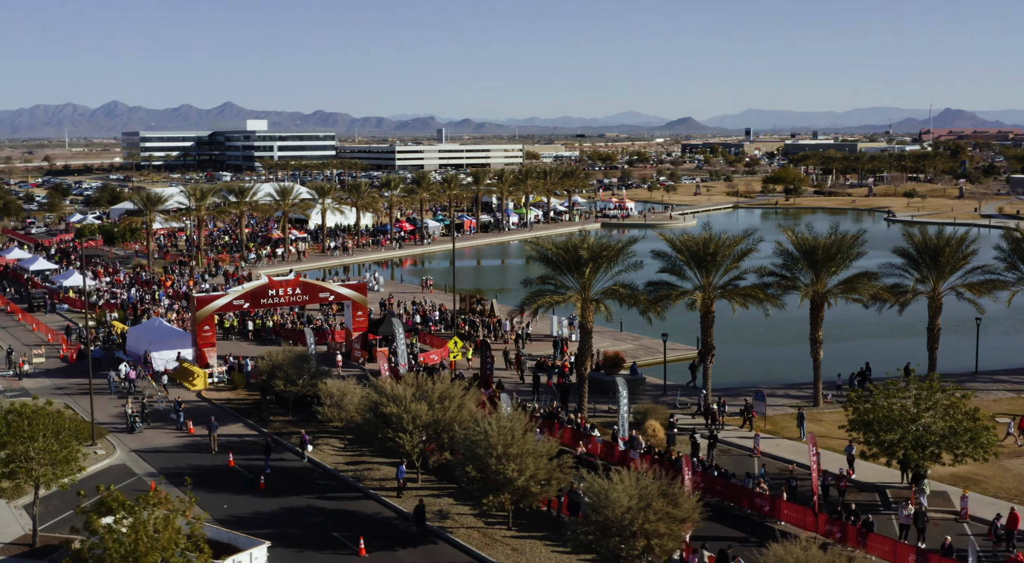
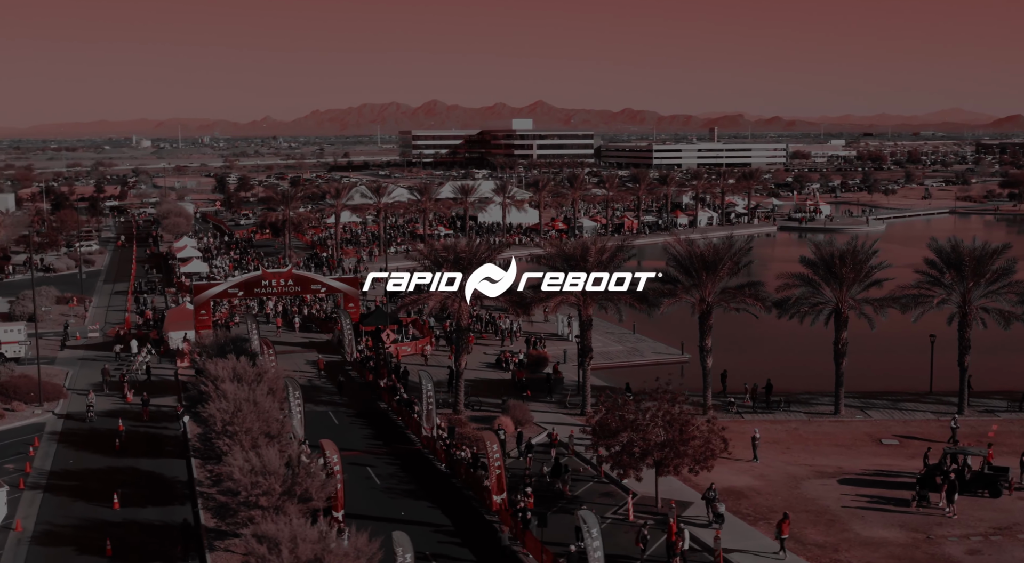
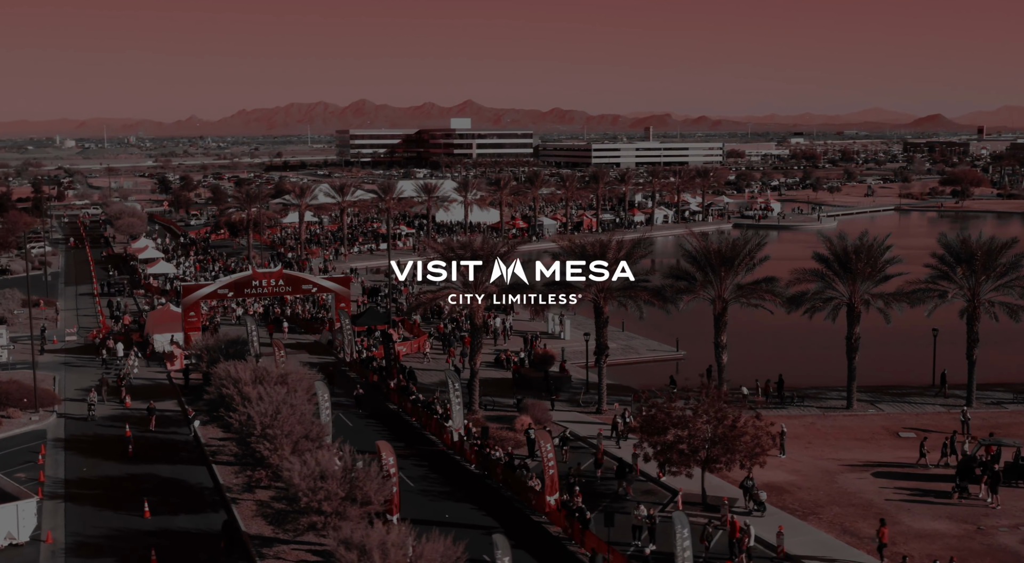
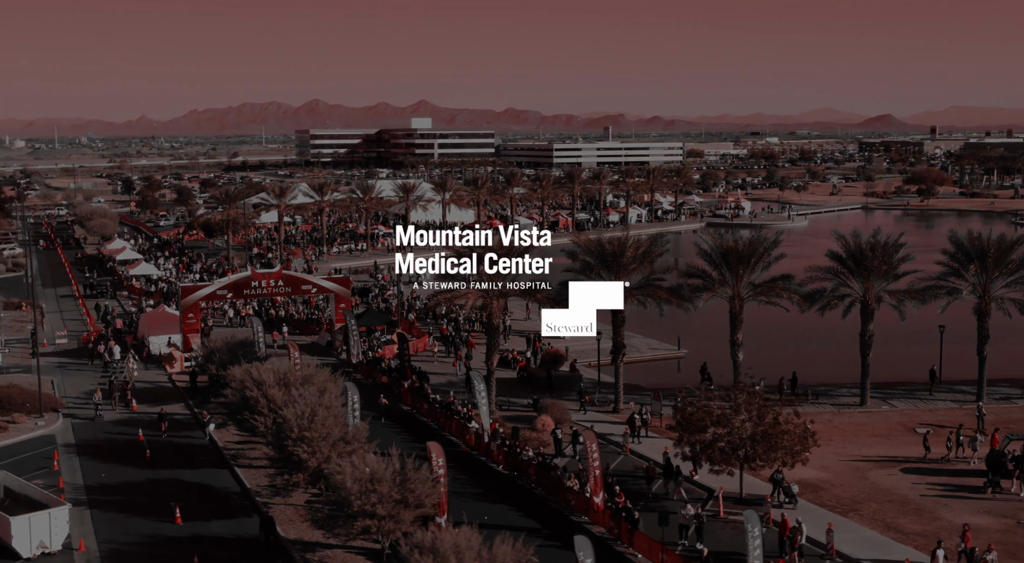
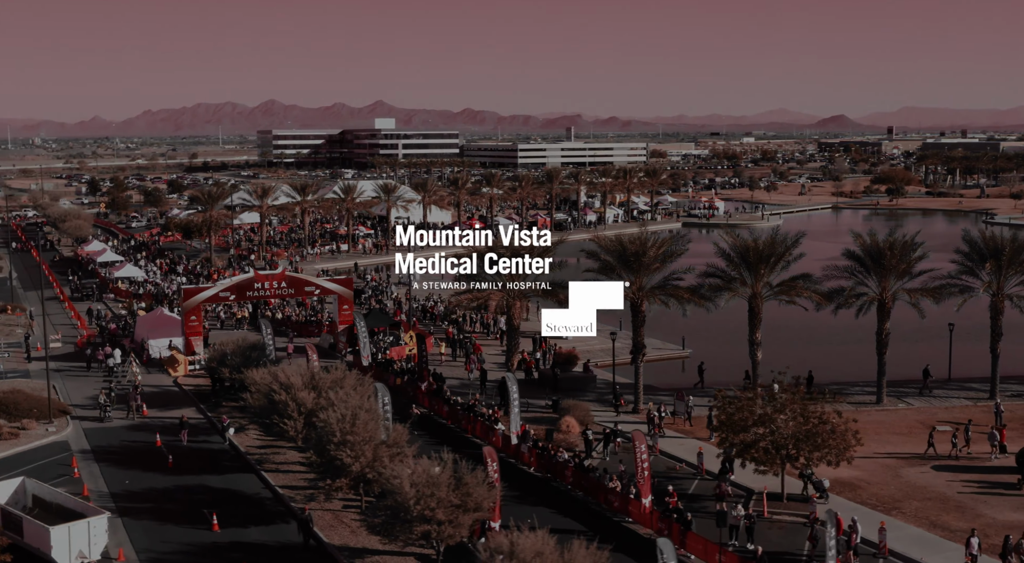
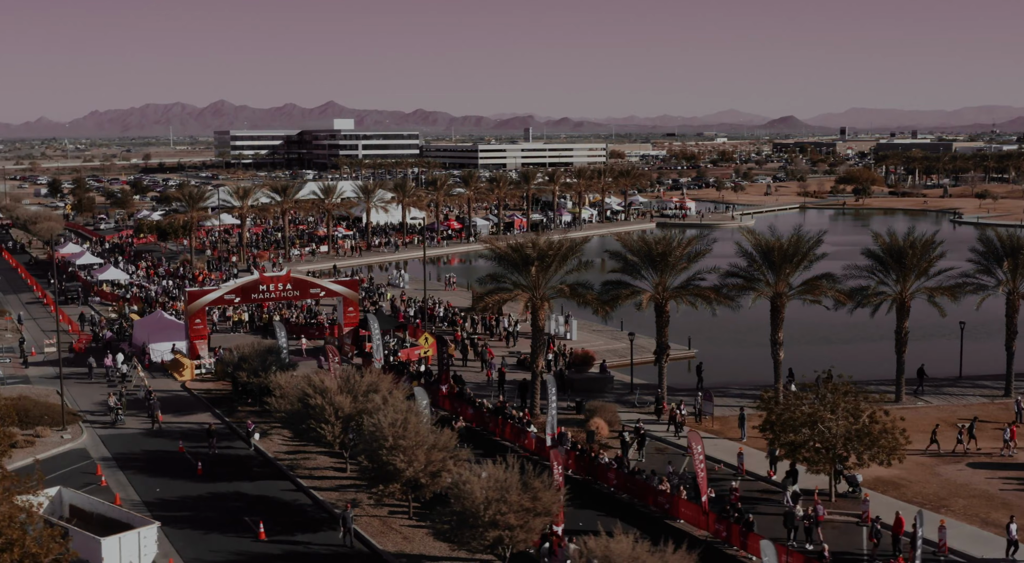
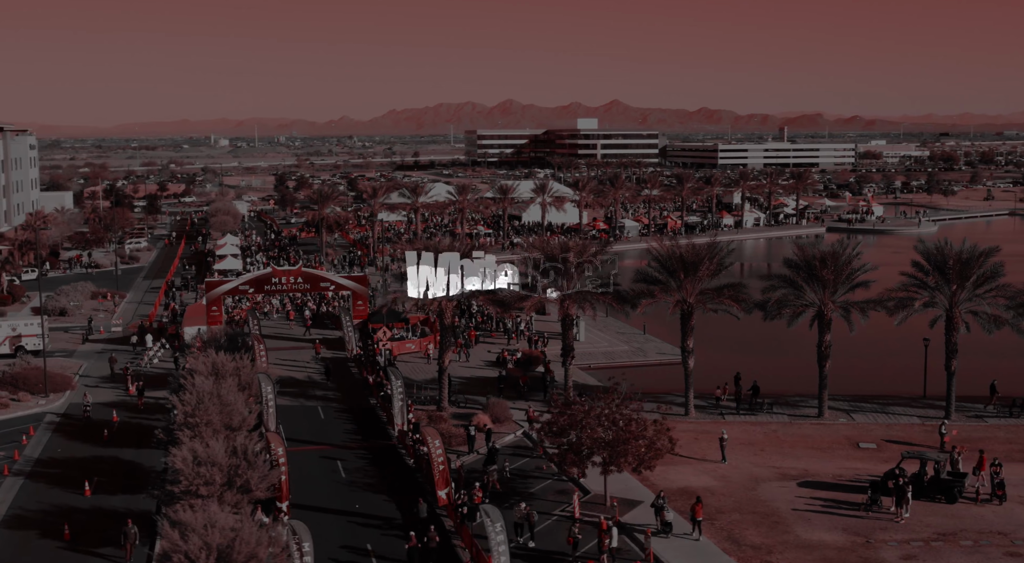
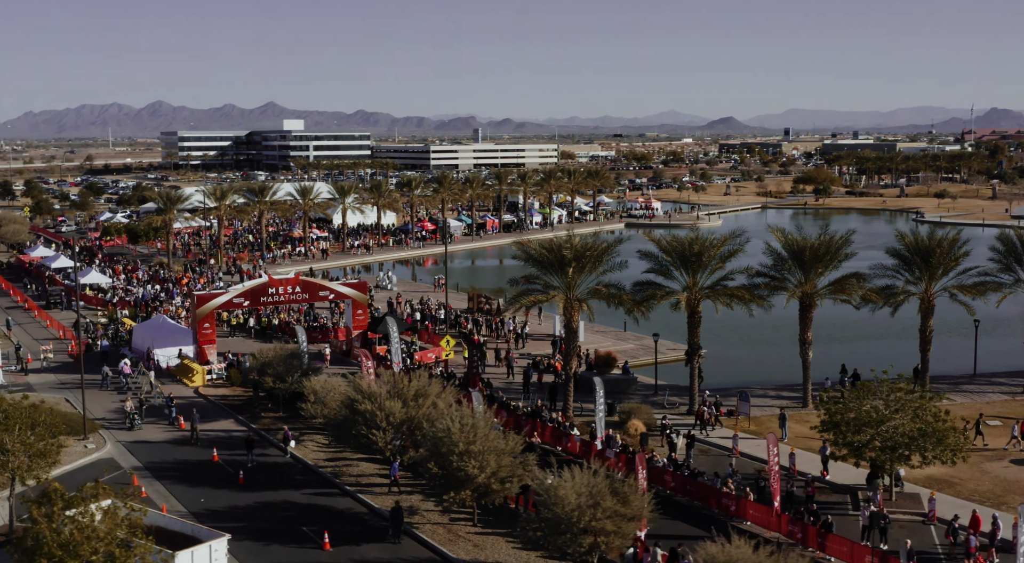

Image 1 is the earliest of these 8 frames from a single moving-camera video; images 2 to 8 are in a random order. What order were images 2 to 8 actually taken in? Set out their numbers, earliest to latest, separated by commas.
8, 6, 5, 4, 3, 2, 7
